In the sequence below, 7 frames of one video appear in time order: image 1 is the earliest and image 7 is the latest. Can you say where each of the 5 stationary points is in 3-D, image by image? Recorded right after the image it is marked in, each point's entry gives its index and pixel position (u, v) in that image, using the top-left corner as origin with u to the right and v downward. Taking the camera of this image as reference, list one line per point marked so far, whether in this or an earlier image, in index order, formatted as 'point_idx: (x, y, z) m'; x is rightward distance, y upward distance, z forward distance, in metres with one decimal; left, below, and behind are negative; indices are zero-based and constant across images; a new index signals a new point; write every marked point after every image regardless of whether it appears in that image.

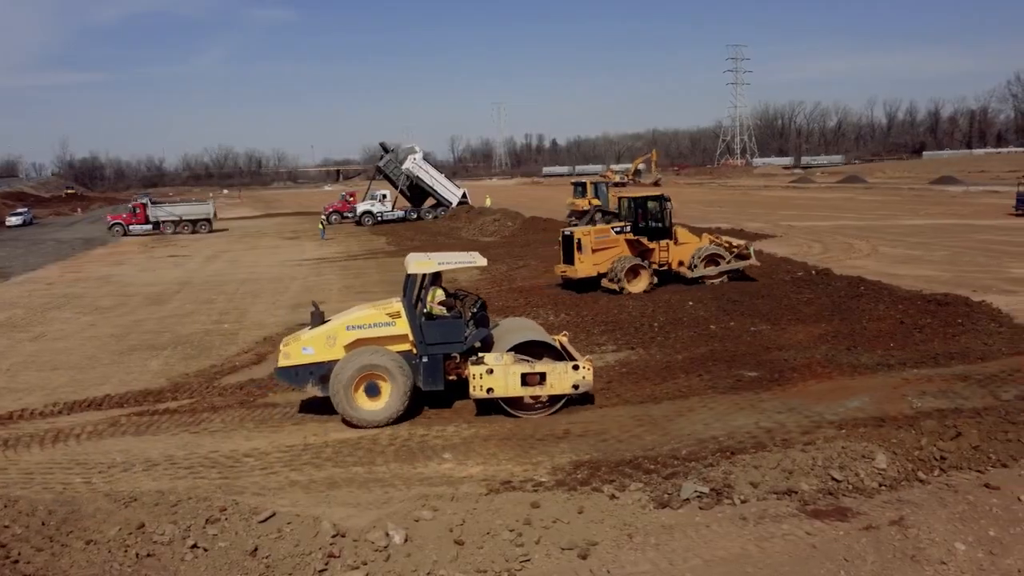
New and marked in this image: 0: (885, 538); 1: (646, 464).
0: (+2.8, -1.9, +5.7) m
1: (+1.2, -1.7, +7.1) m
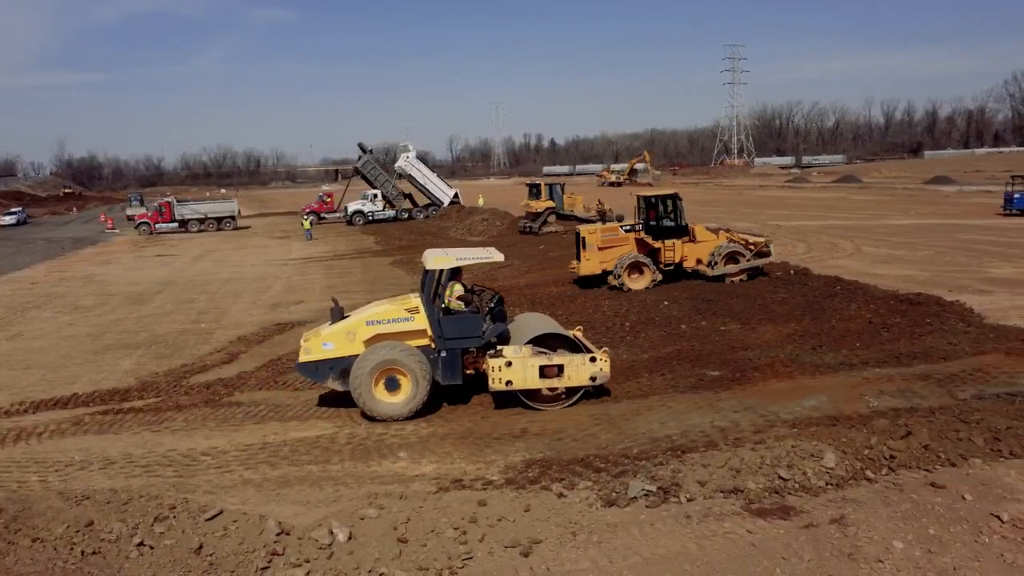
0: (+2.4, -1.9, +5.8) m
1: (+0.8, -1.6, +7.1) m
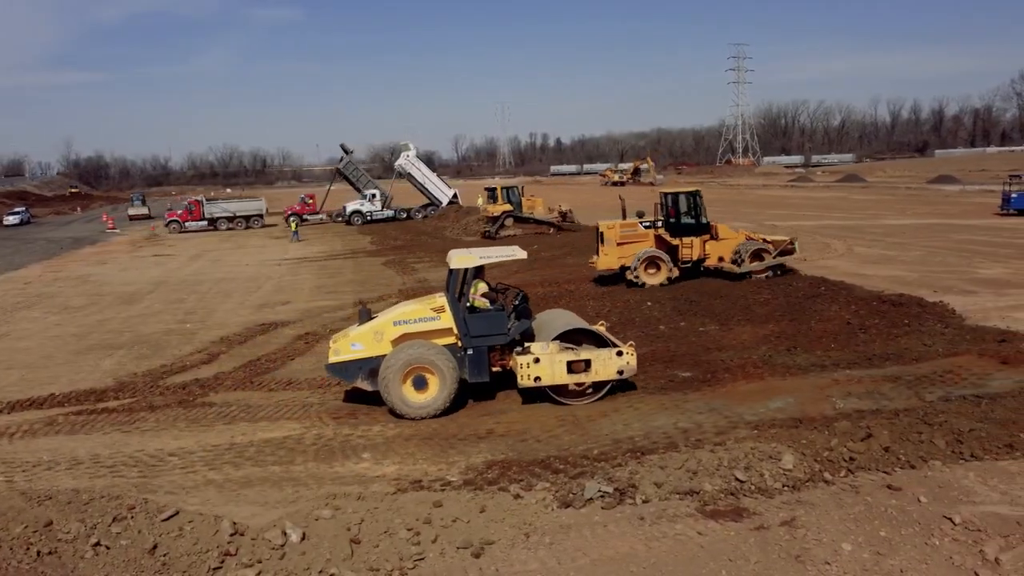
0: (+2.0, -1.9, +5.8) m
1: (+0.4, -1.7, +7.1) m
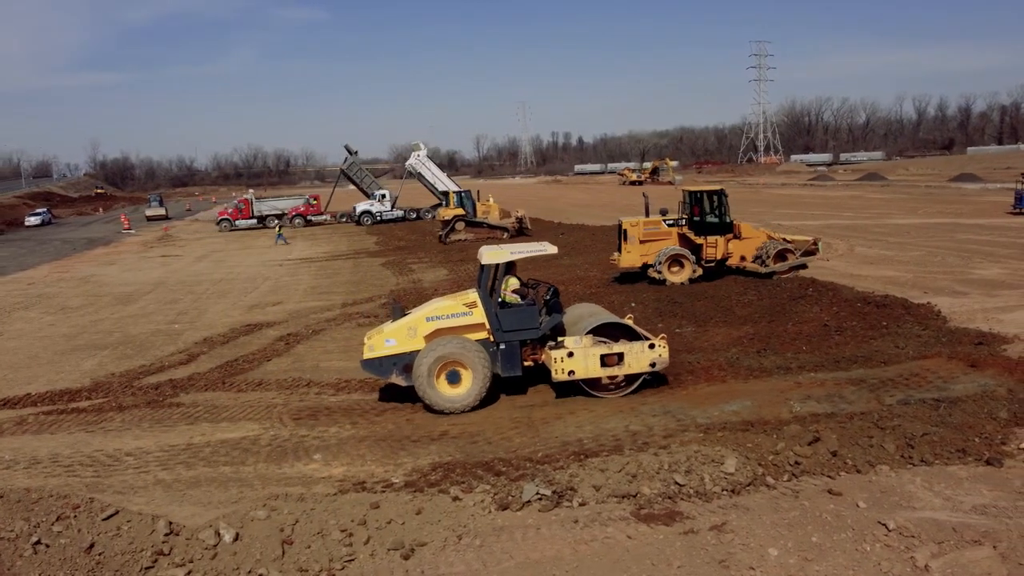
0: (+1.4, -2.0, +5.8) m
1: (-0.1, -1.7, +7.2) m
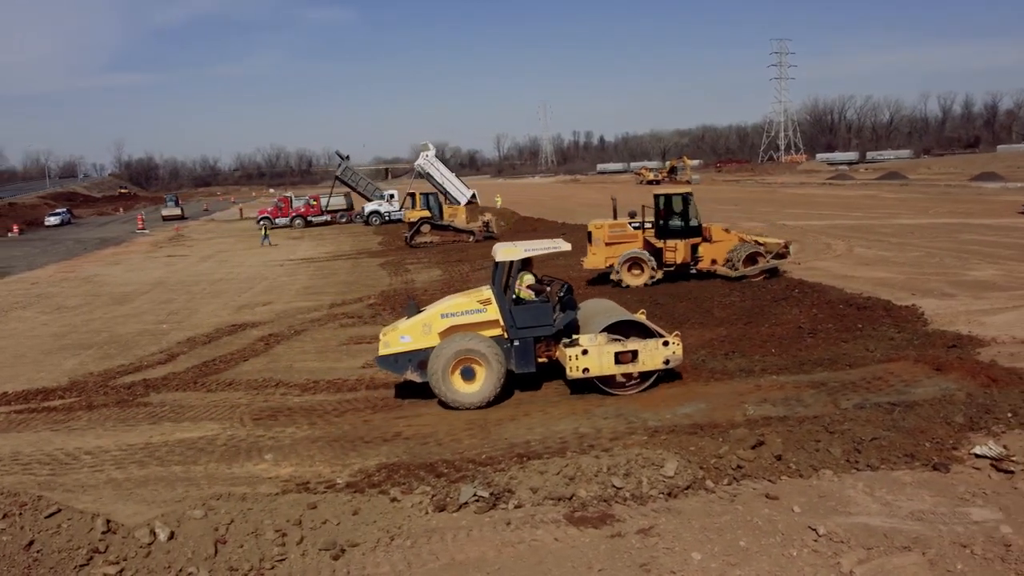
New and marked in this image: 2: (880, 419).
0: (+0.9, -2.0, +5.8) m
1: (-0.7, -1.7, +7.2) m
2: (+3.8, -1.4, +7.9) m
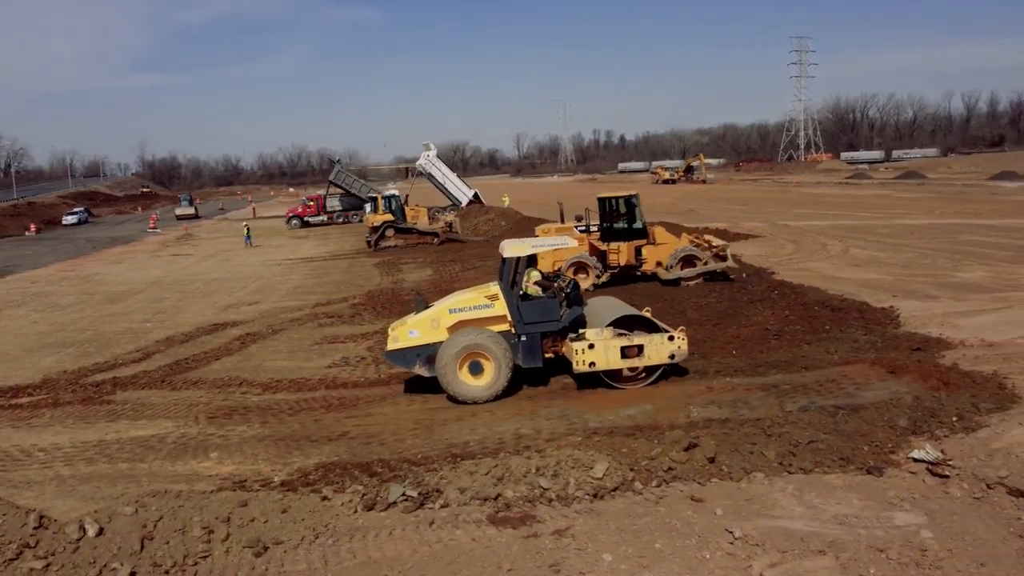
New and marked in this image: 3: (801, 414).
0: (+0.2, -2.0, +5.8) m
1: (-1.3, -1.7, +7.3) m
2: (+3.2, -1.4, +7.8) m
3: (+3.1, -1.4, +8.1) m
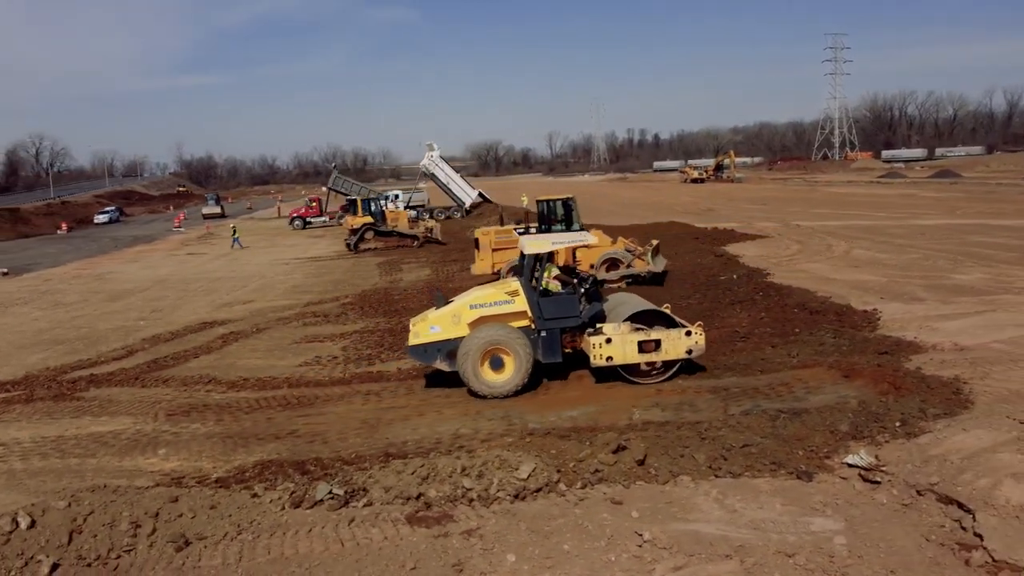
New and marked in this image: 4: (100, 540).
0: (-0.5, -2.0, +5.9) m
1: (-2.0, -1.7, +7.4) m
2: (+2.6, -1.4, +7.8) m
3: (+2.5, -1.4, +8.0) m
4: (-3.5, -2.1, +6.3) m
